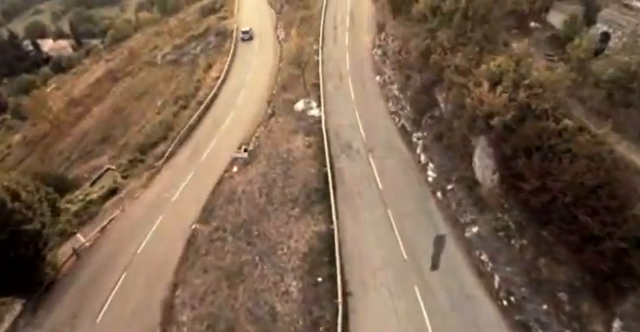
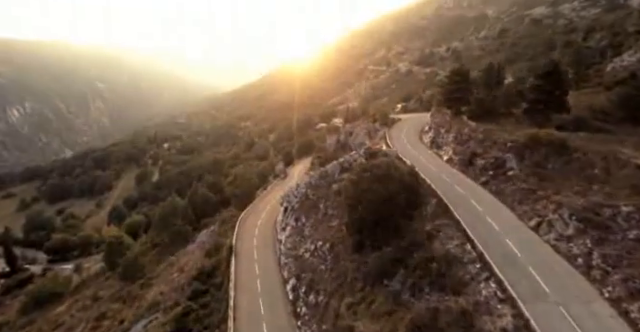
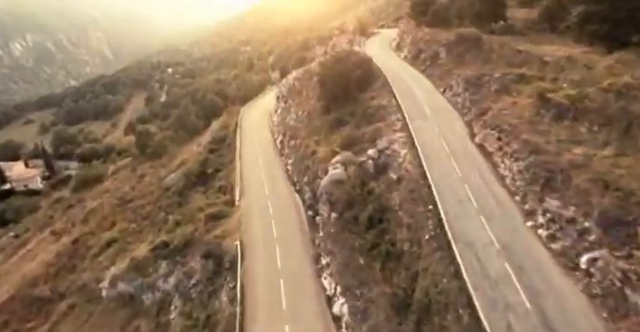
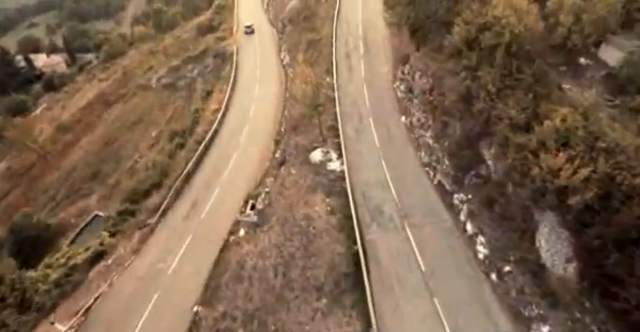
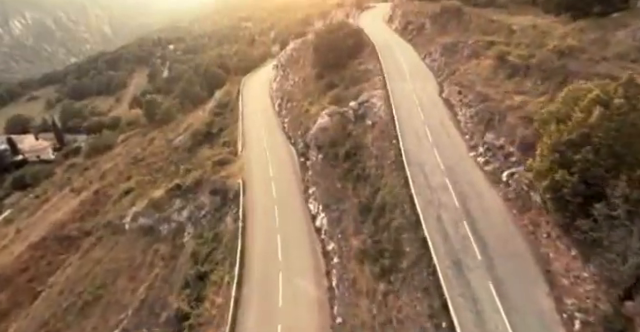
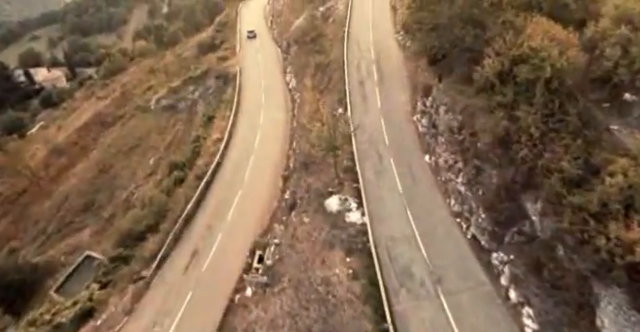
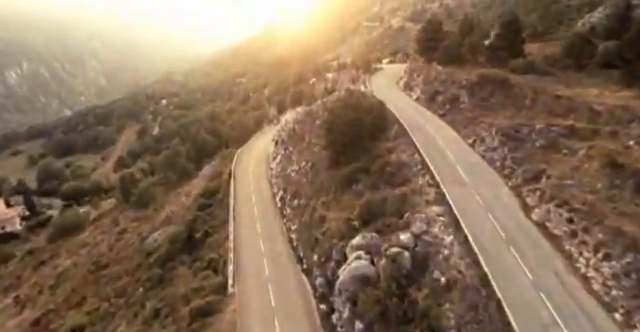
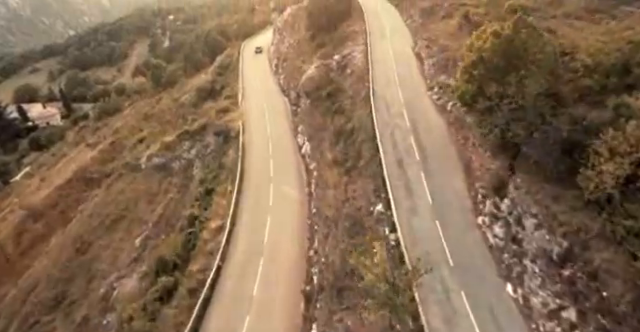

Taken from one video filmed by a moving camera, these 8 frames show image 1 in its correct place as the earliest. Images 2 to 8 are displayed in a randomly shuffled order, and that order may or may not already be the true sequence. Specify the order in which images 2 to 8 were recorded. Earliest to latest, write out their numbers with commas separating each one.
4, 6, 8, 5, 3, 7, 2
